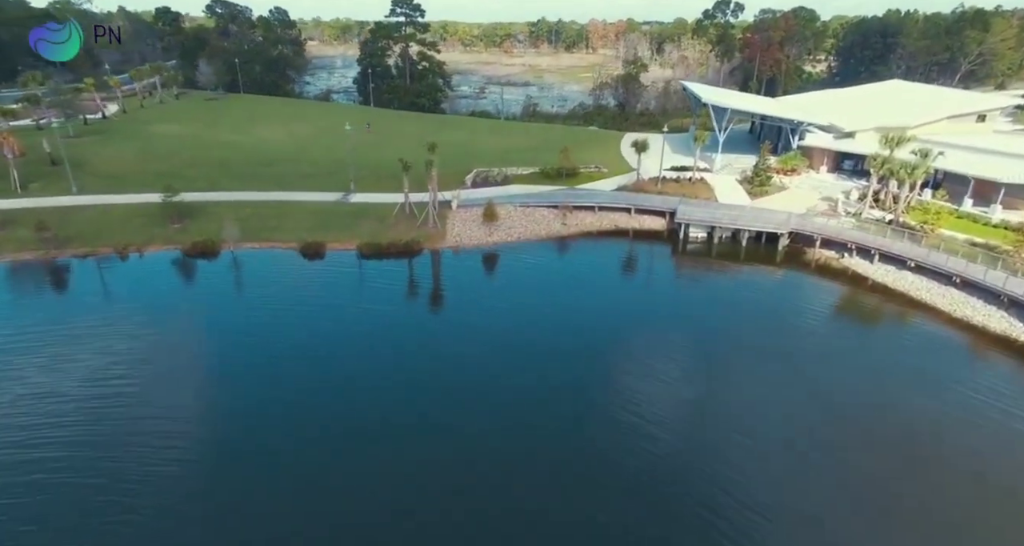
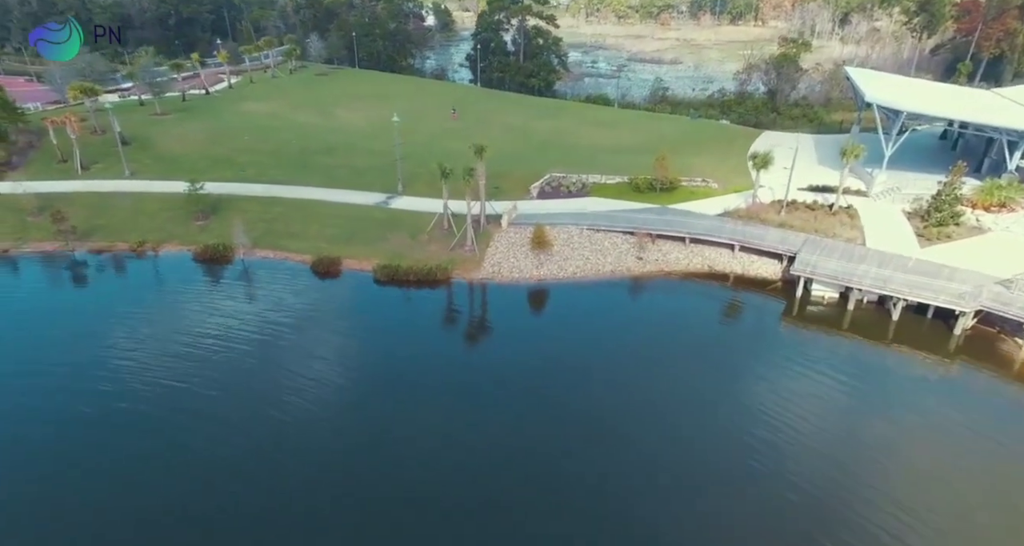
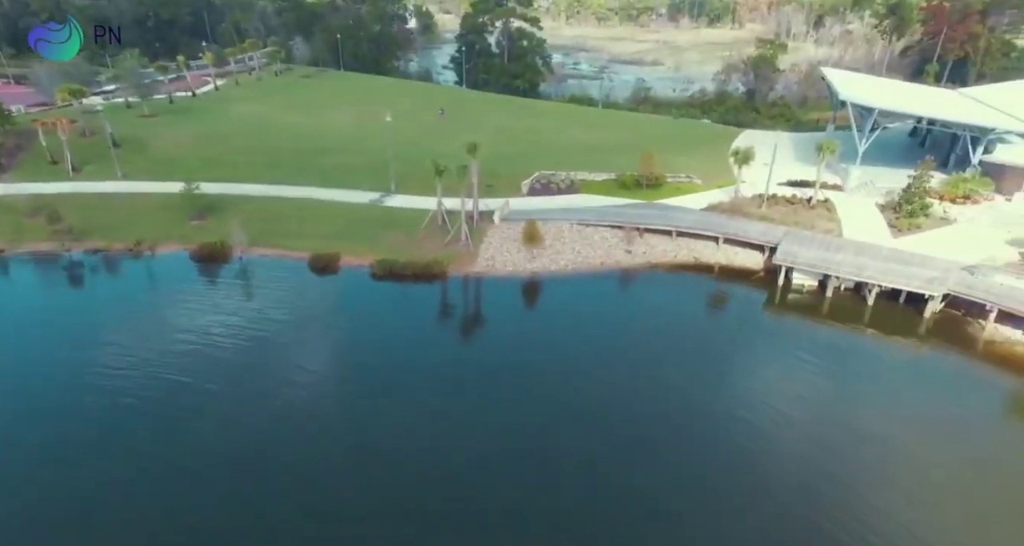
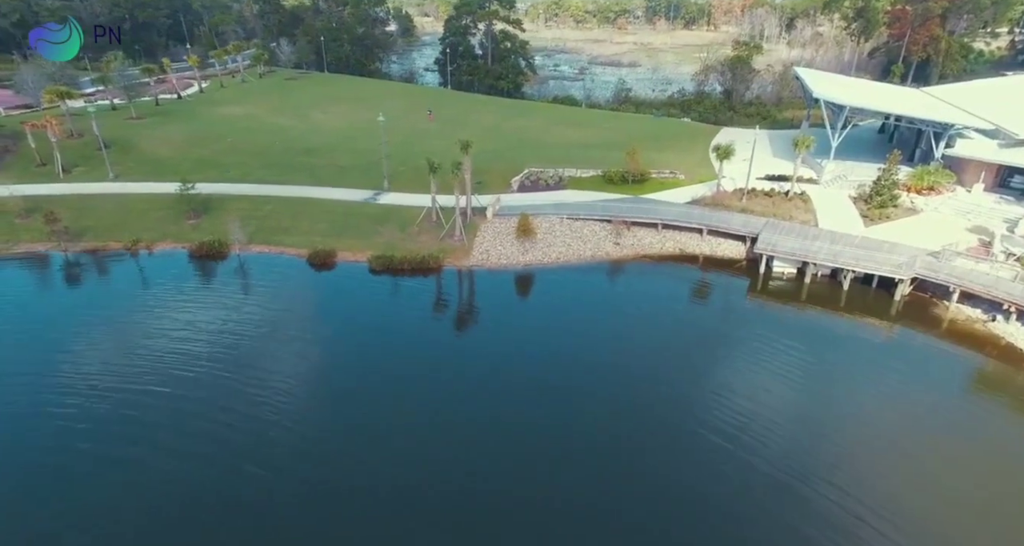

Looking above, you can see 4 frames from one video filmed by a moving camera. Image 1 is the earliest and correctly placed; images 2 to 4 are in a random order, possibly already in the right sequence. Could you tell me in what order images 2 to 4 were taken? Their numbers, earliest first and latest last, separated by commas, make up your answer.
4, 2, 3
